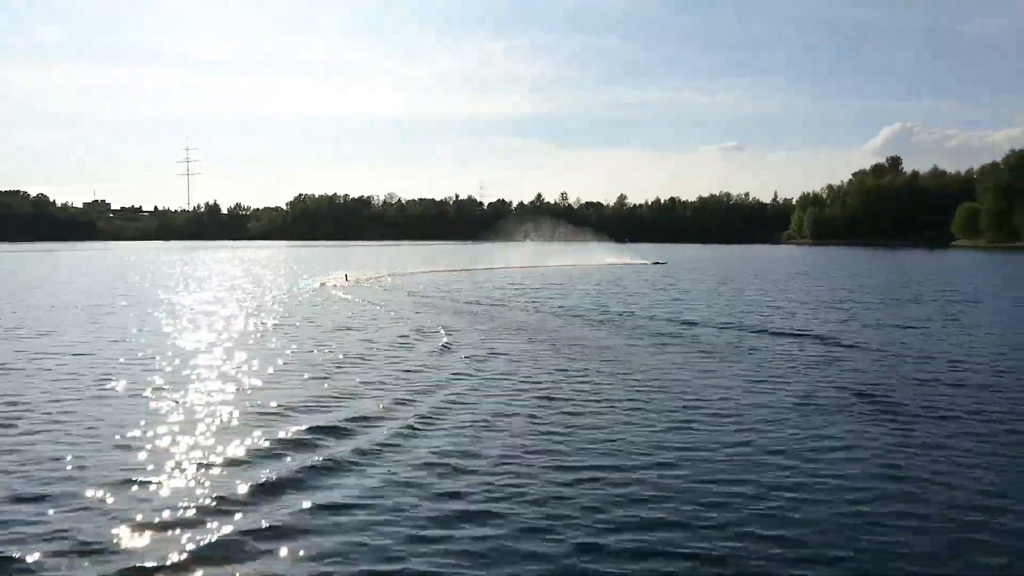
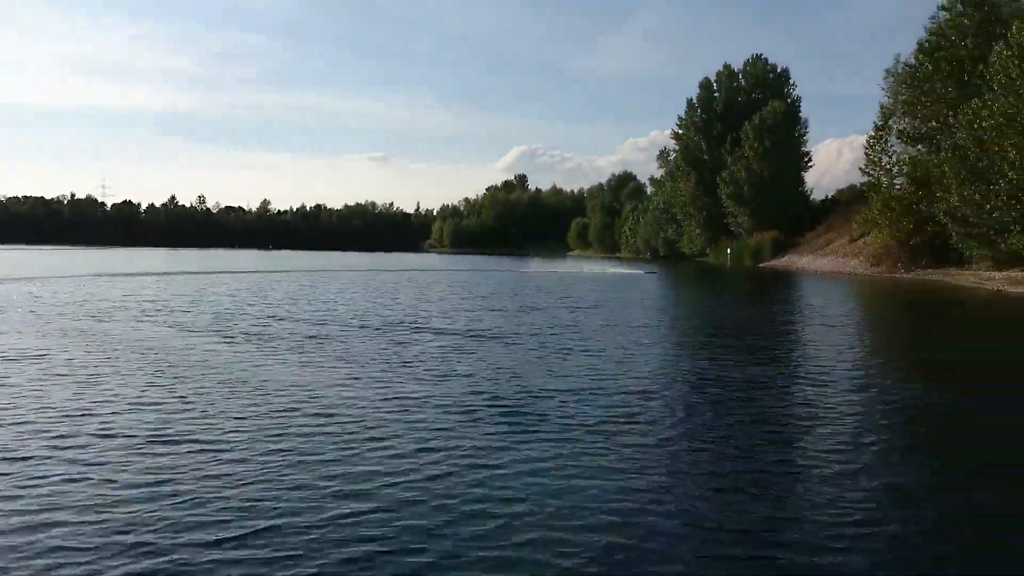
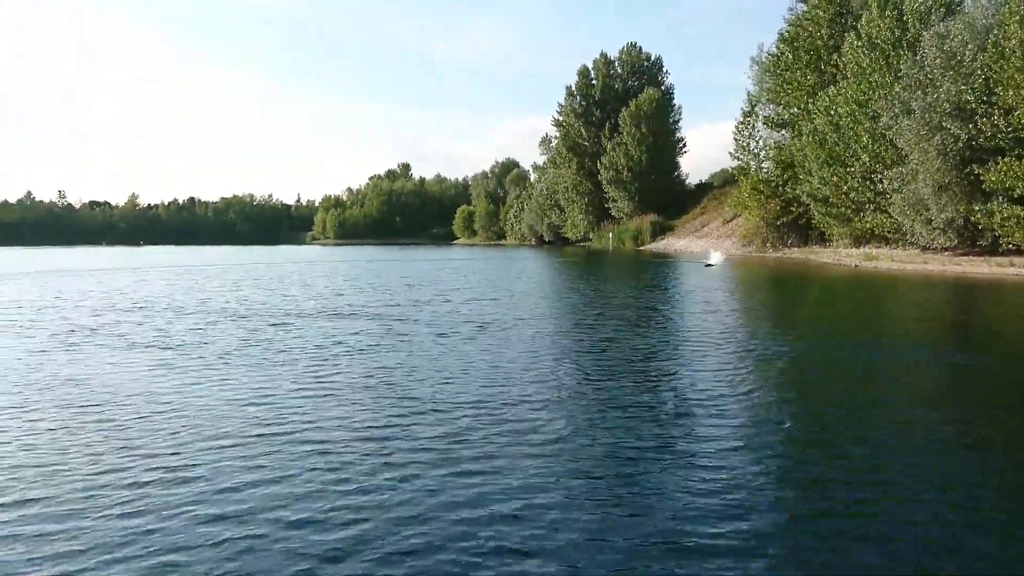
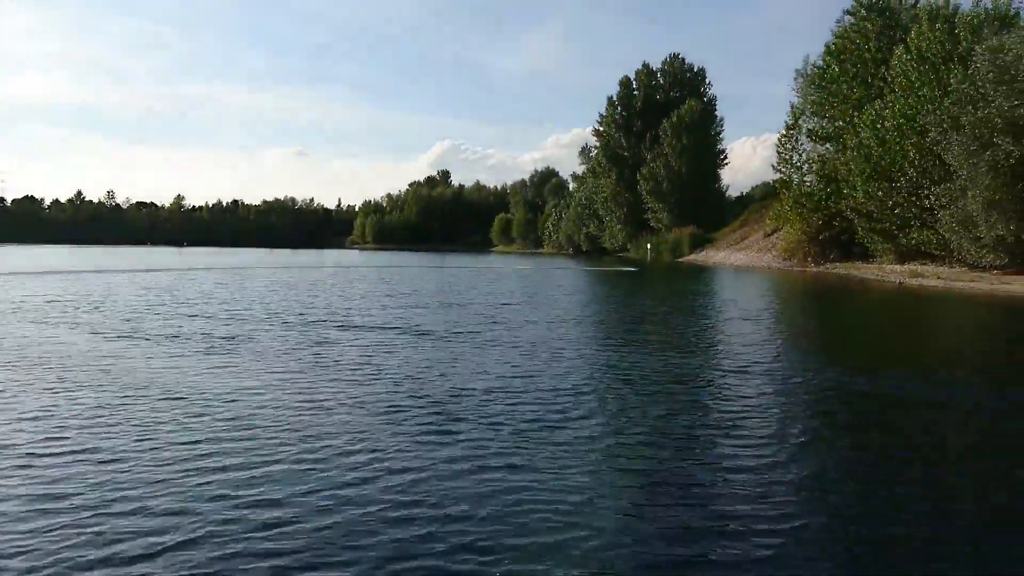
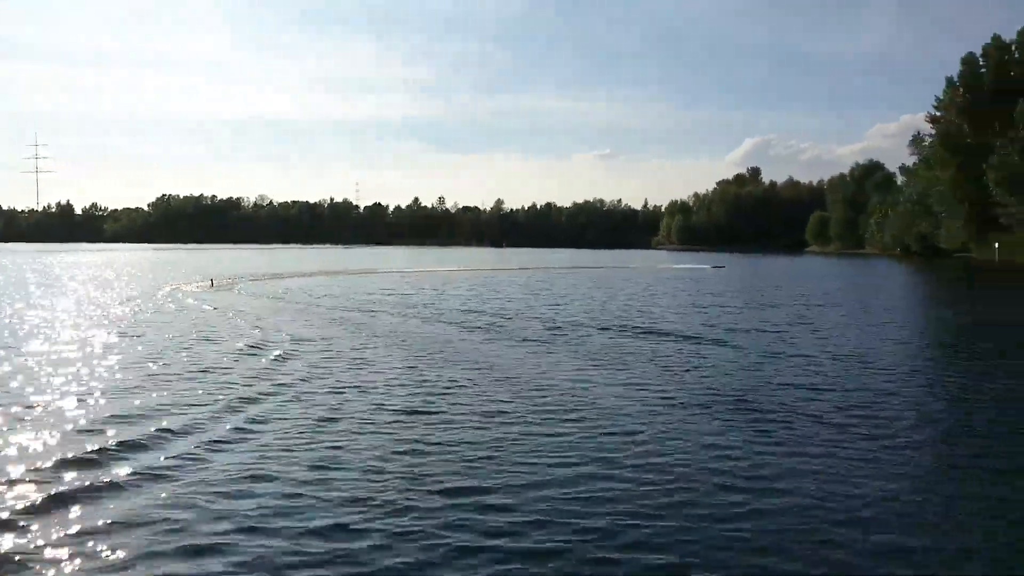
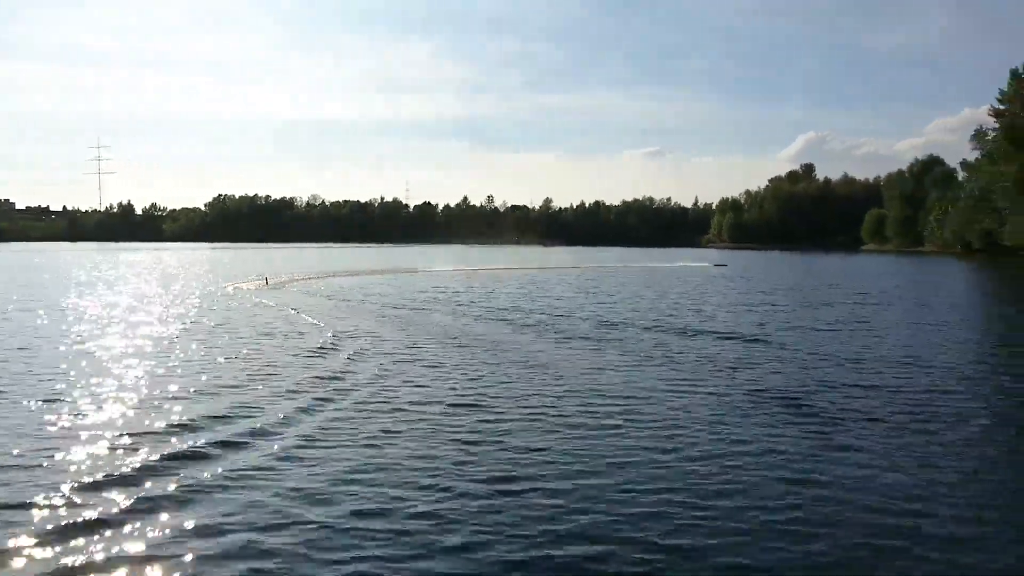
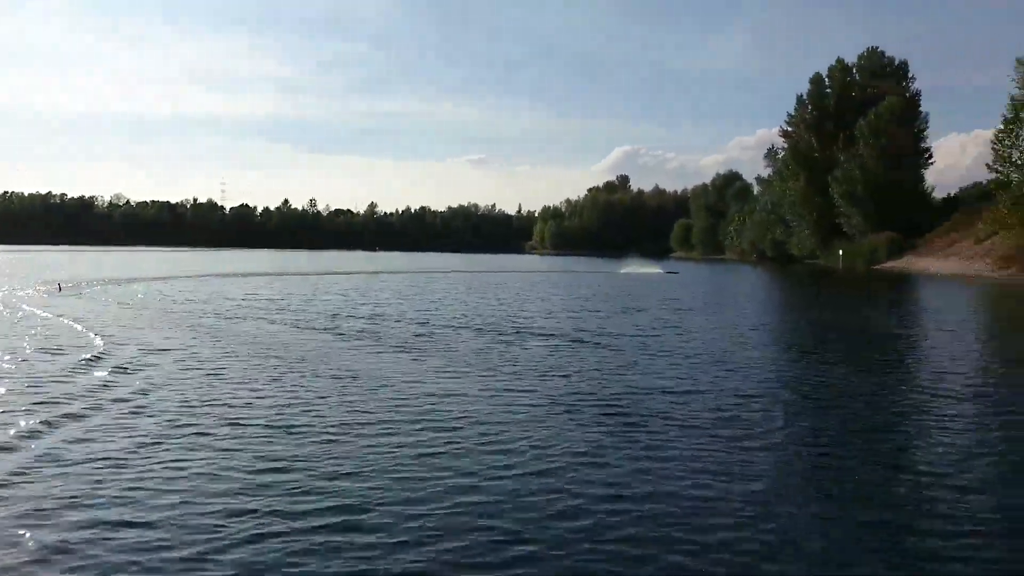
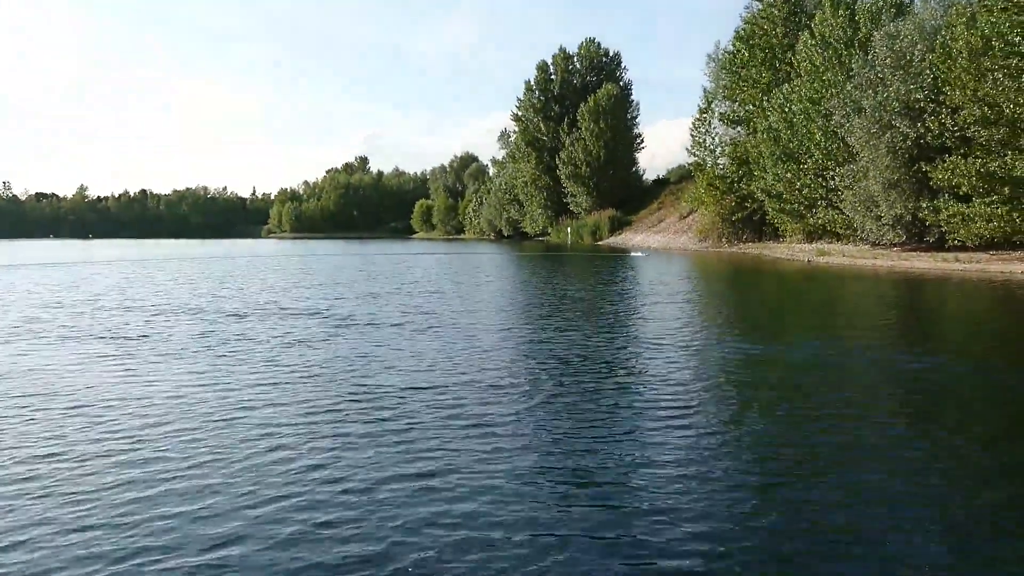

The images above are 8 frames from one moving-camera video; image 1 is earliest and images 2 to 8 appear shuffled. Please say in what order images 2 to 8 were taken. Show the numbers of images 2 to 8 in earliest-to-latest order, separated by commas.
6, 5, 7, 2, 4, 8, 3
